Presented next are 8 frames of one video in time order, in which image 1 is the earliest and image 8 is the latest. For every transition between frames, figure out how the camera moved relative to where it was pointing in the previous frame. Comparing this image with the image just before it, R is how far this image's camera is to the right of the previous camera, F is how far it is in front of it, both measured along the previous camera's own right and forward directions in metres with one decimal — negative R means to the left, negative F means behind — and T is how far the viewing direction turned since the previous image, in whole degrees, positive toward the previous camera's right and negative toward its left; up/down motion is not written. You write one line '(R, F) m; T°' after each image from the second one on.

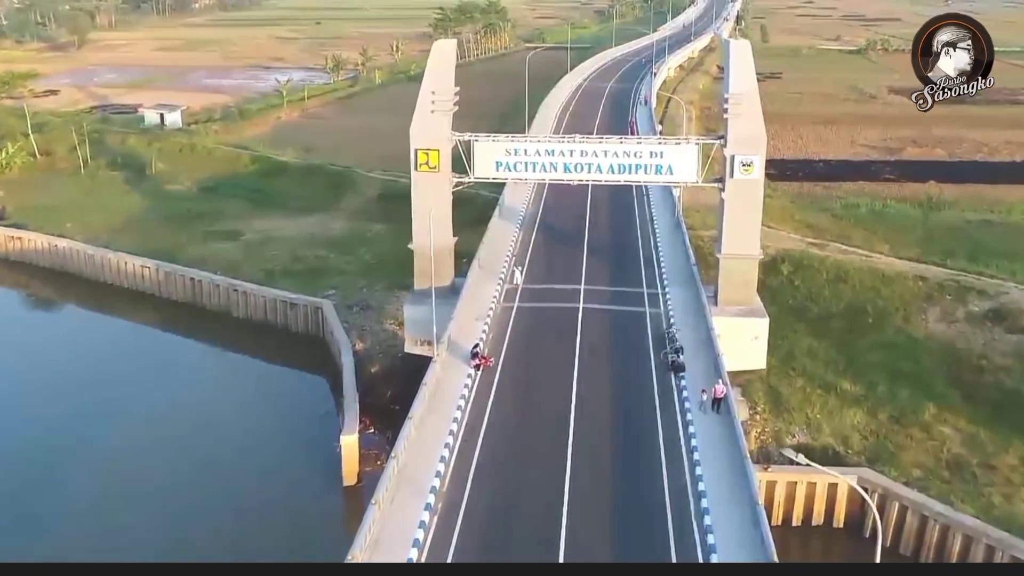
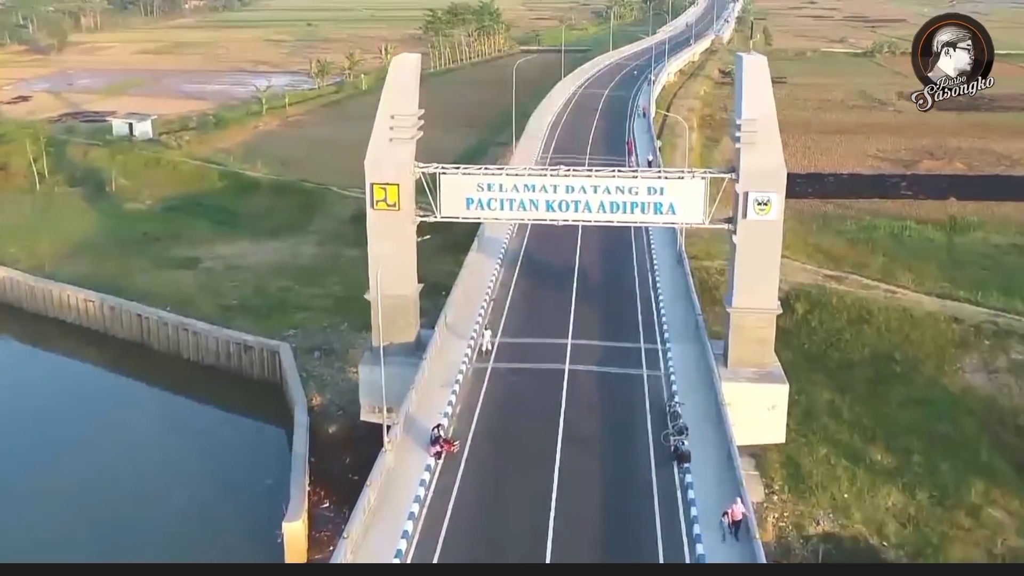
(+0.8, +4.7) m; 0°
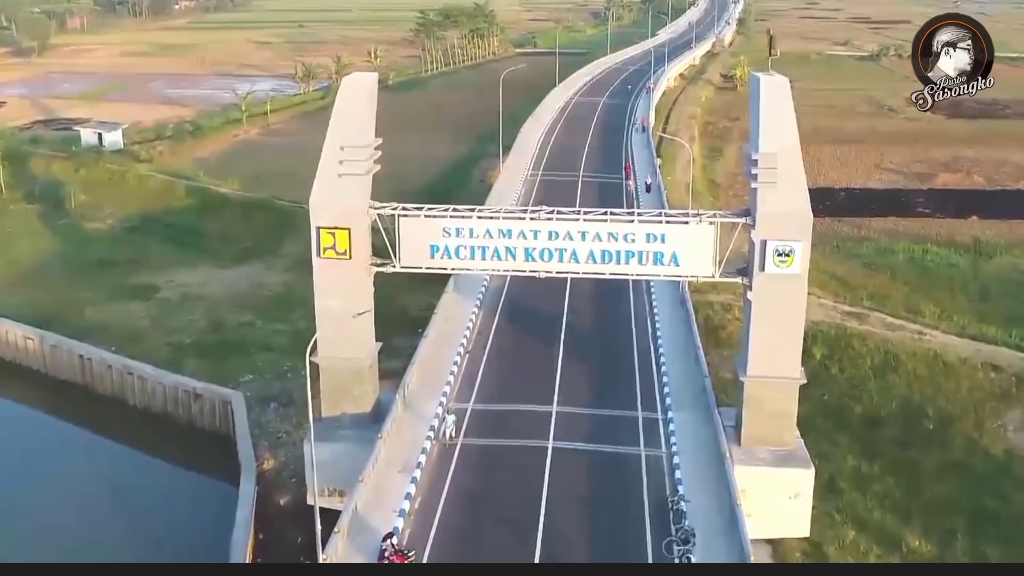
(+0.7, +4.1) m; 0°
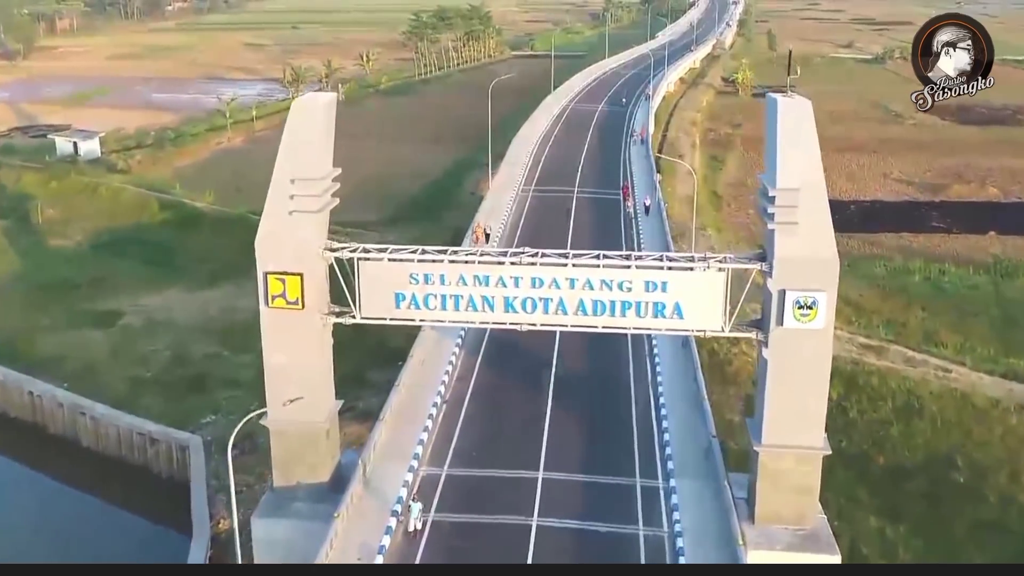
(+0.5, +3.0) m; 0°
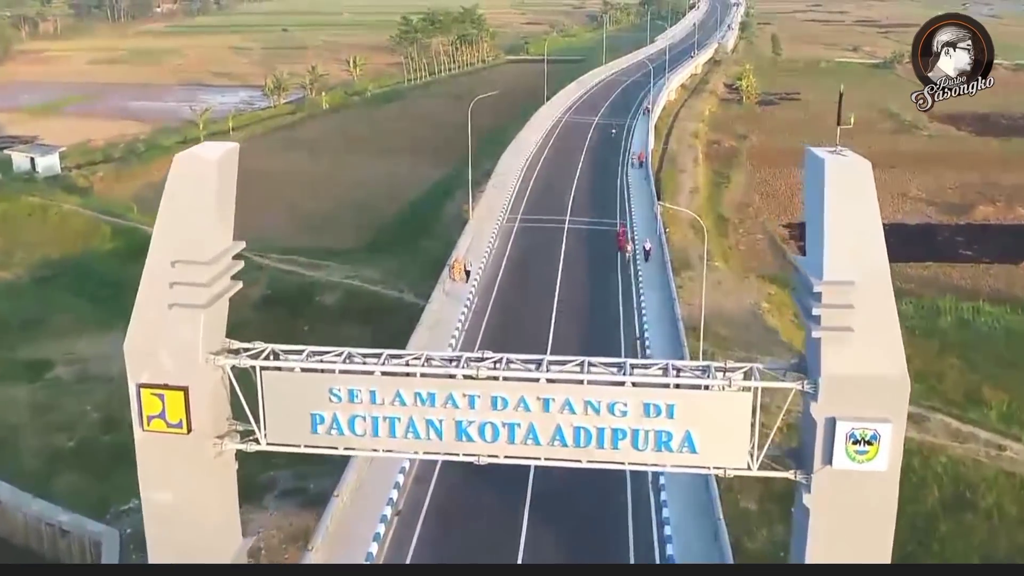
(+0.8, +4.7) m; 0°
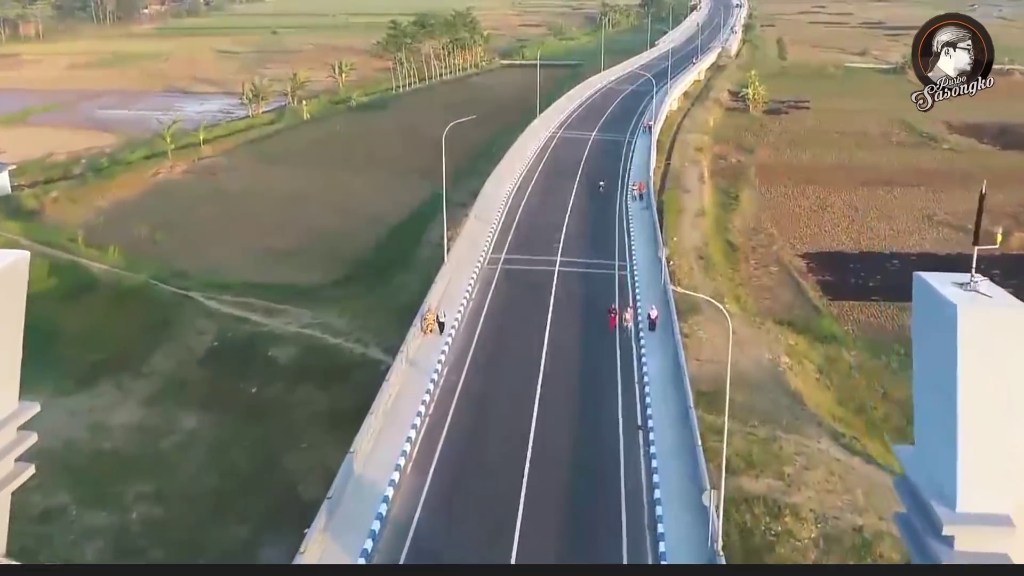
(+0.7, +5.3) m; 0°
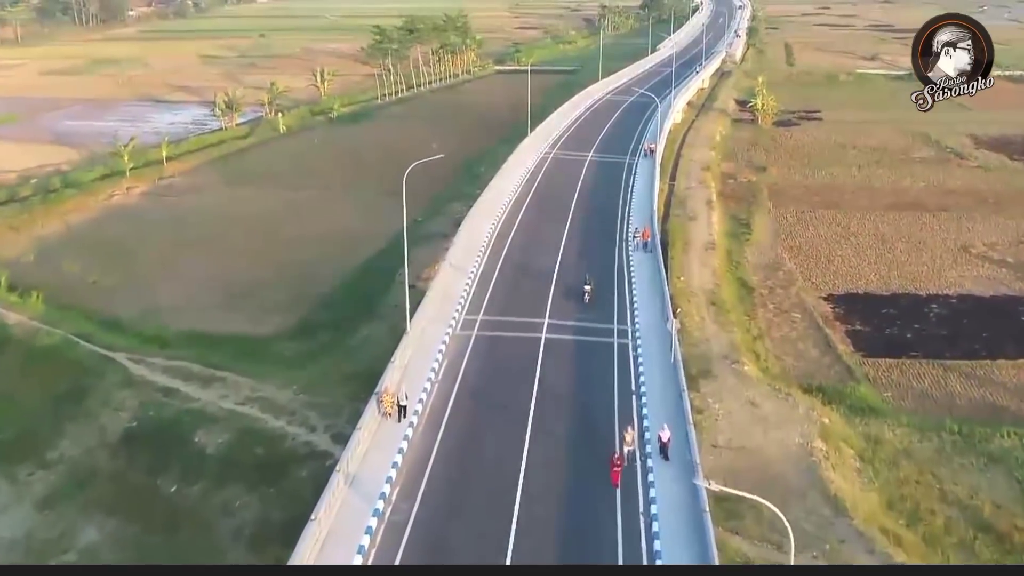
(+0.8, +6.0) m; 0°
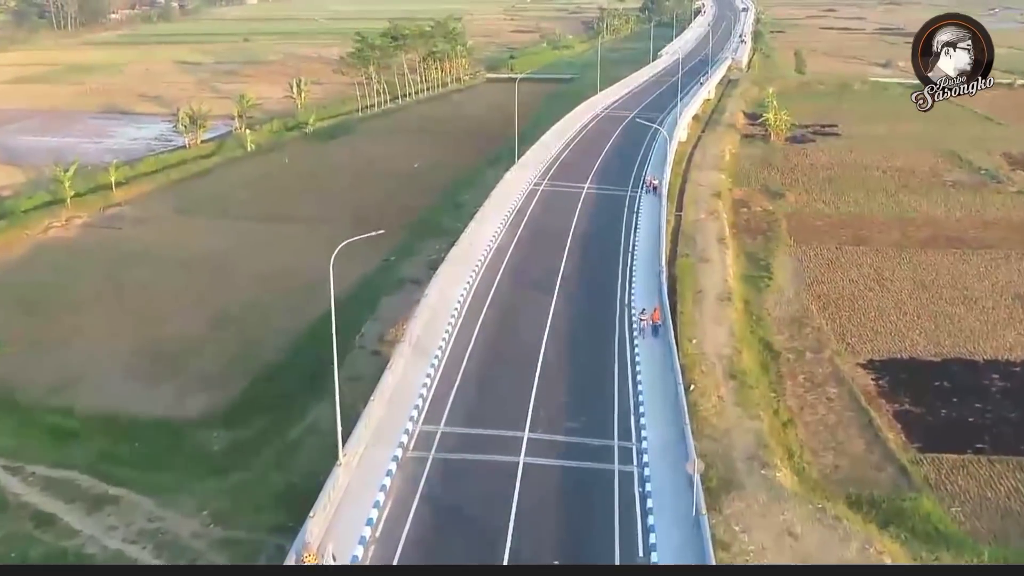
(+0.8, +6.9) m; 0°
